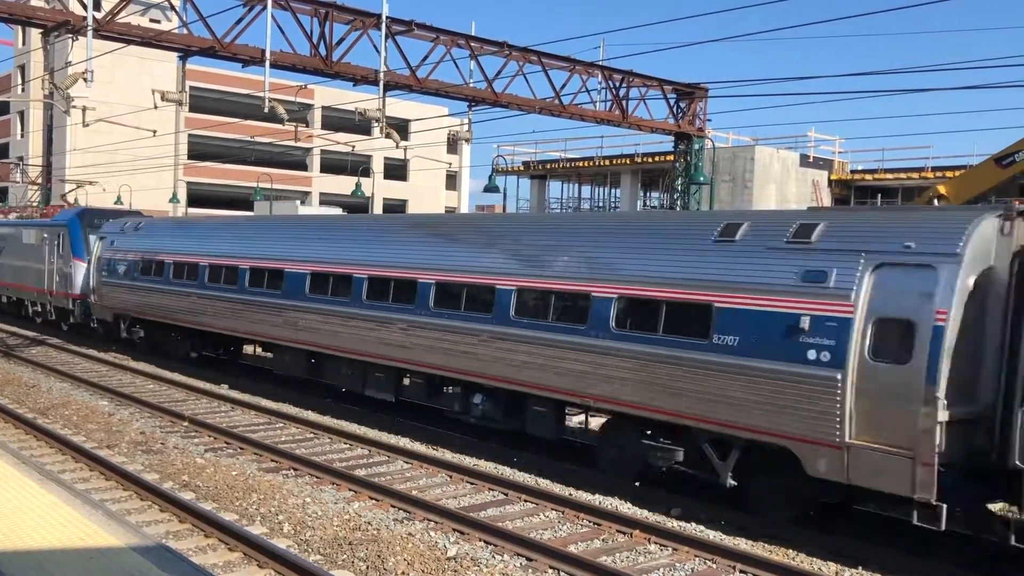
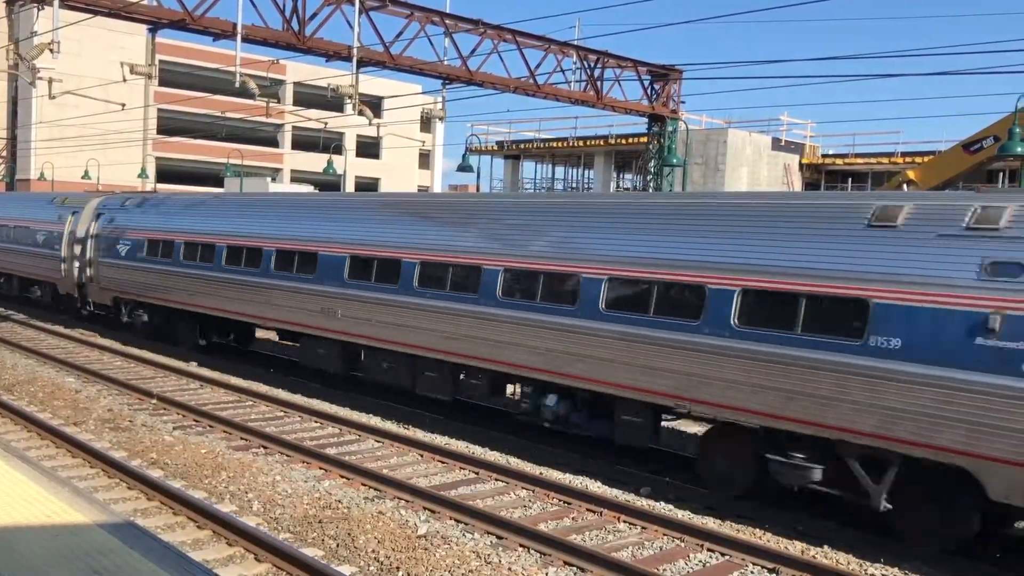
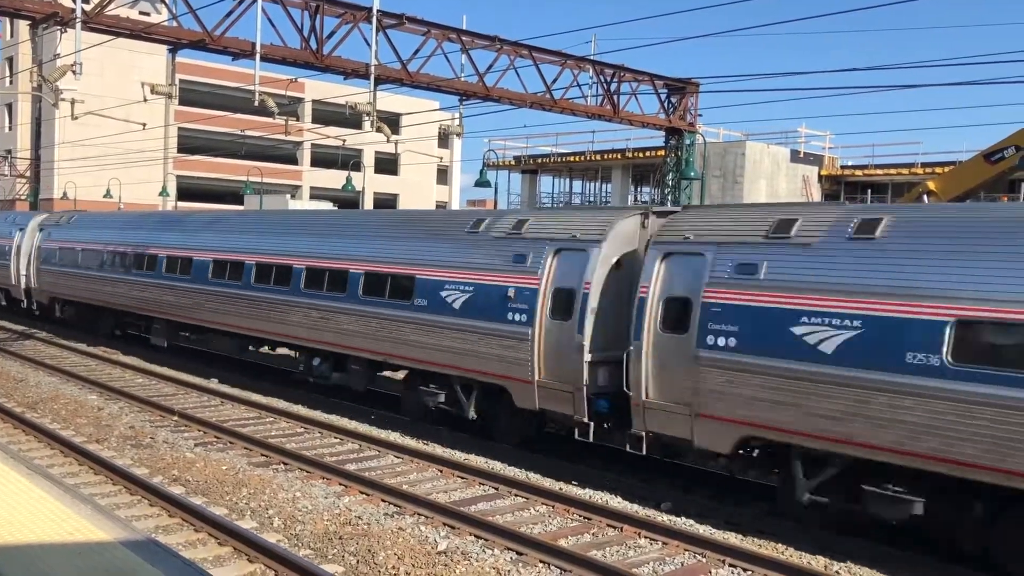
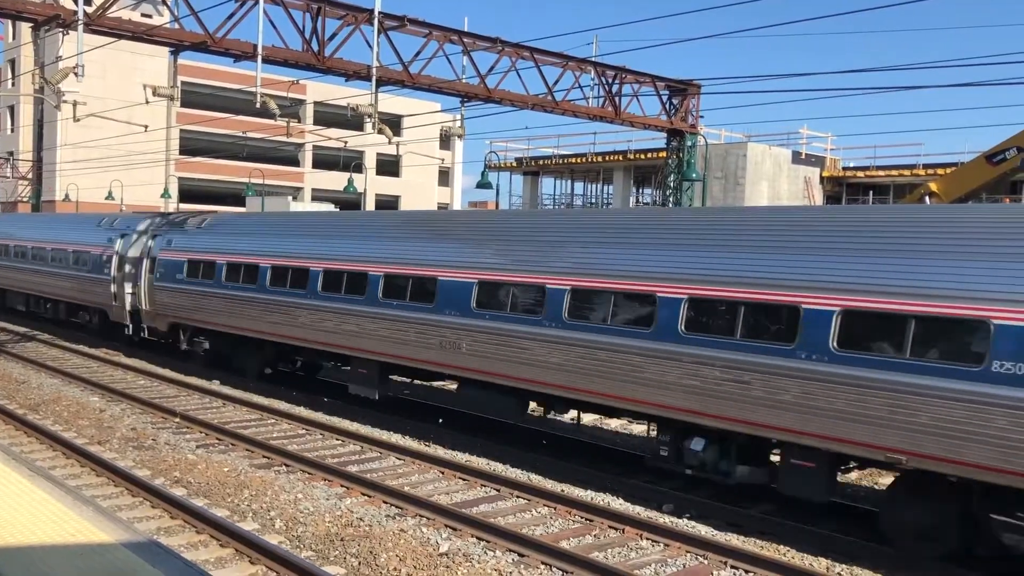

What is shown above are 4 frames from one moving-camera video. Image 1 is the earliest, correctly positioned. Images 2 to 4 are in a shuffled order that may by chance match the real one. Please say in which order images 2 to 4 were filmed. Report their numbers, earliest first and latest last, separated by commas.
4, 3, 2
